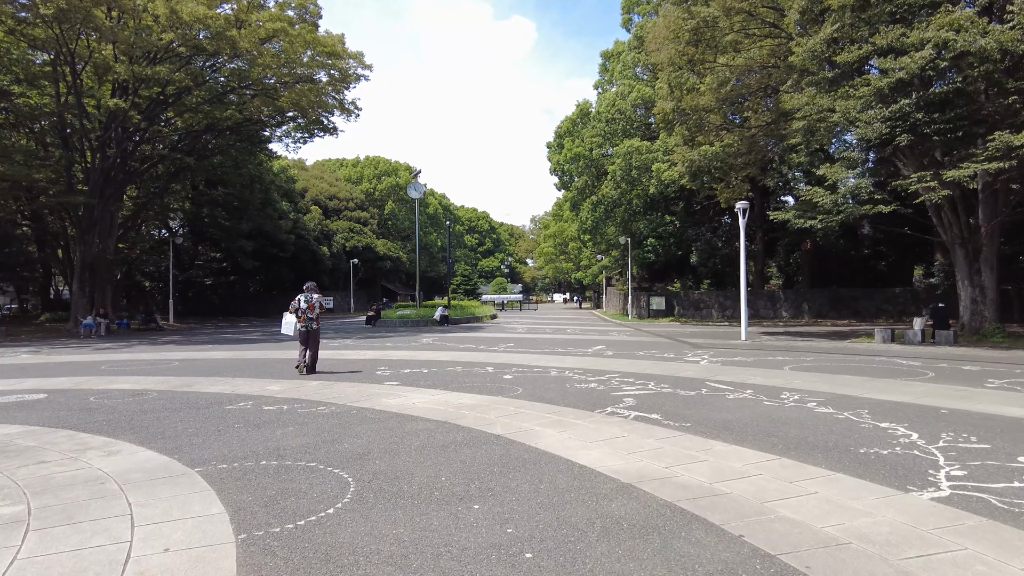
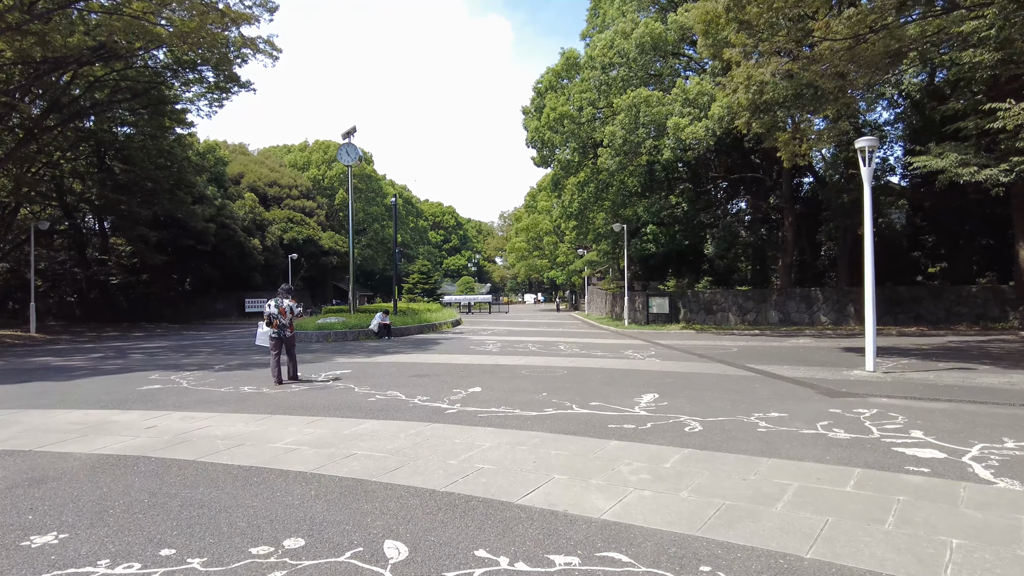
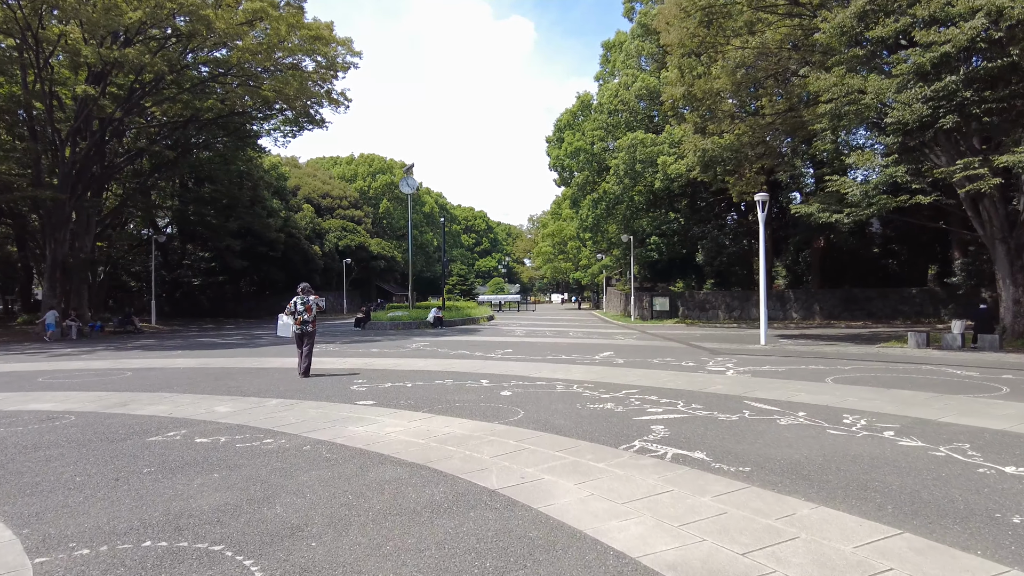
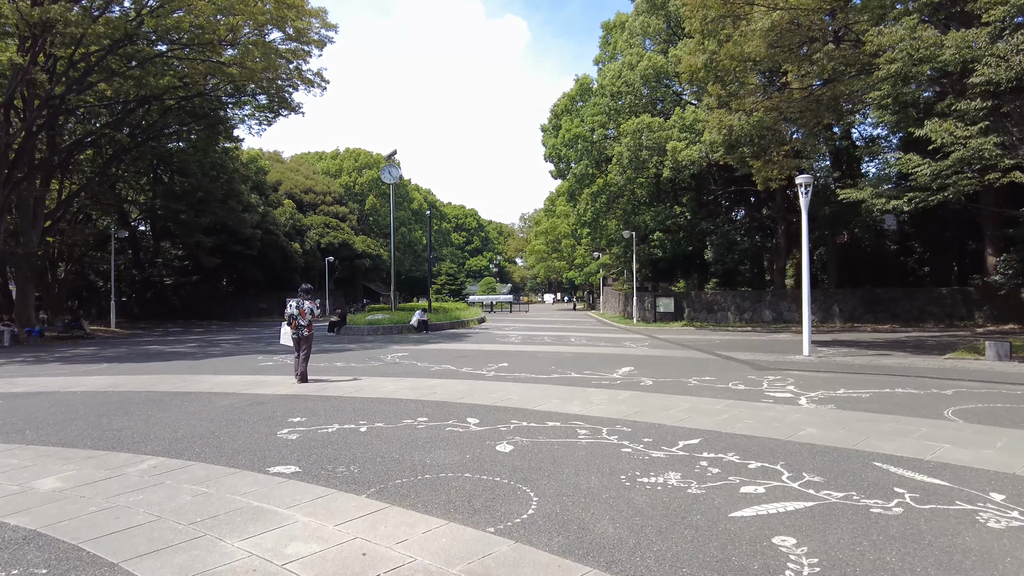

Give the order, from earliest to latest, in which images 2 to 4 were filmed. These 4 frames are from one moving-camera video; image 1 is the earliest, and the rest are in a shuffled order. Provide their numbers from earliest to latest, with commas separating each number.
3, 4, 2
